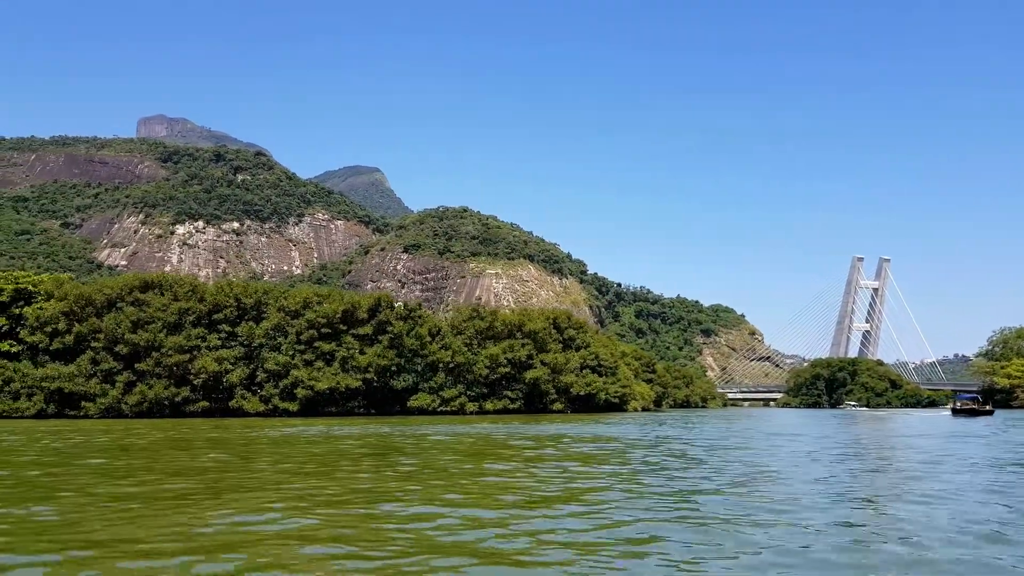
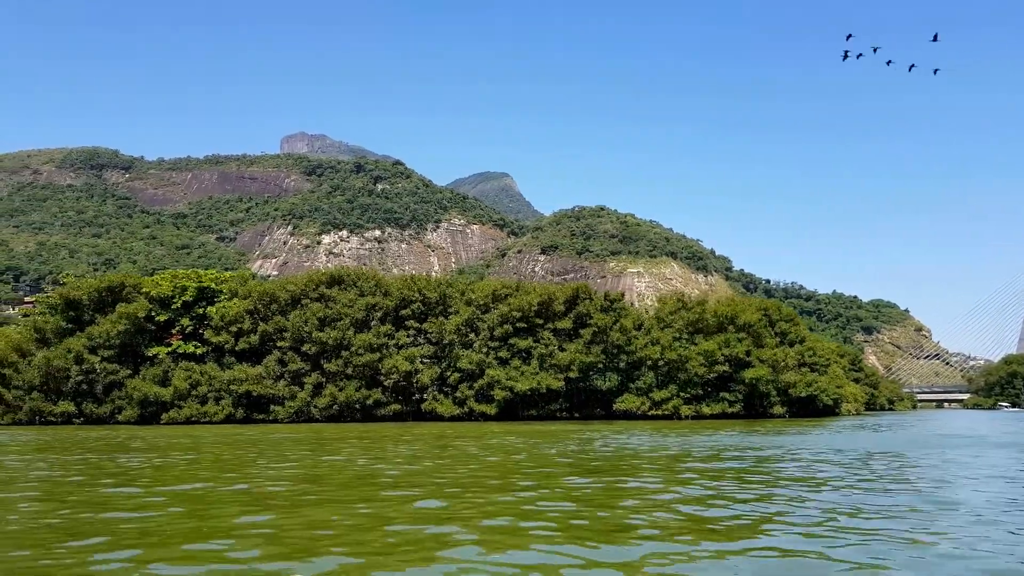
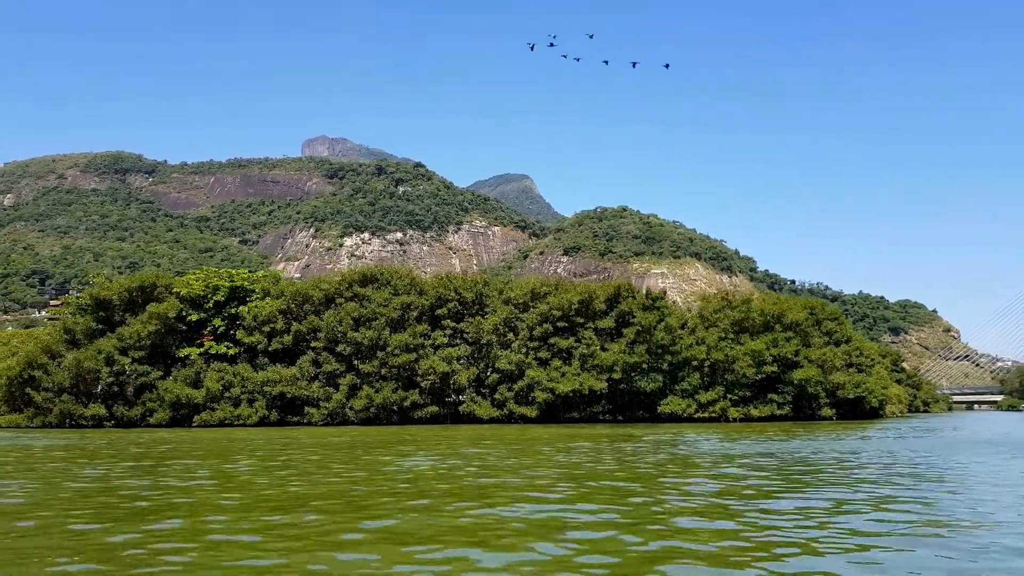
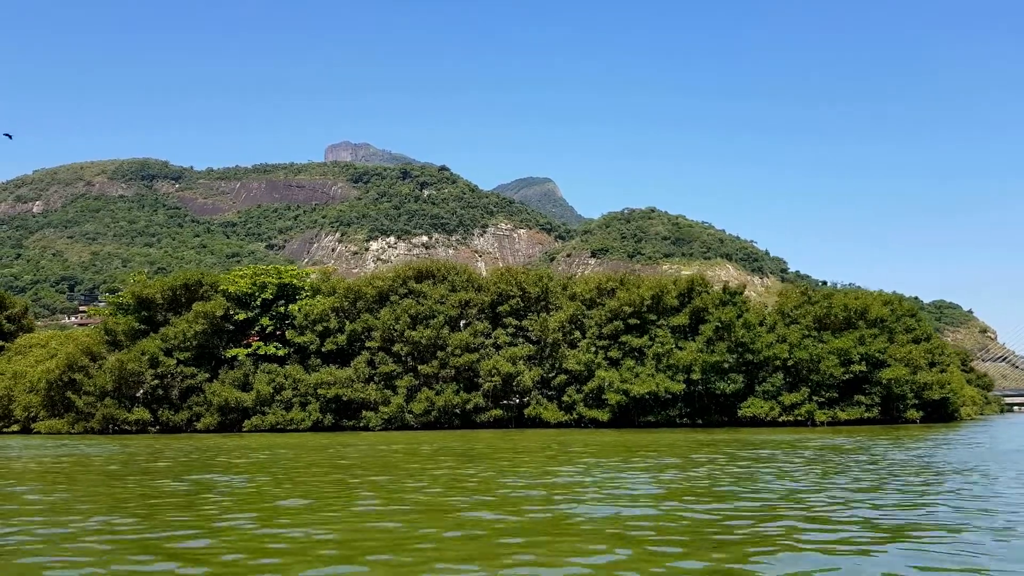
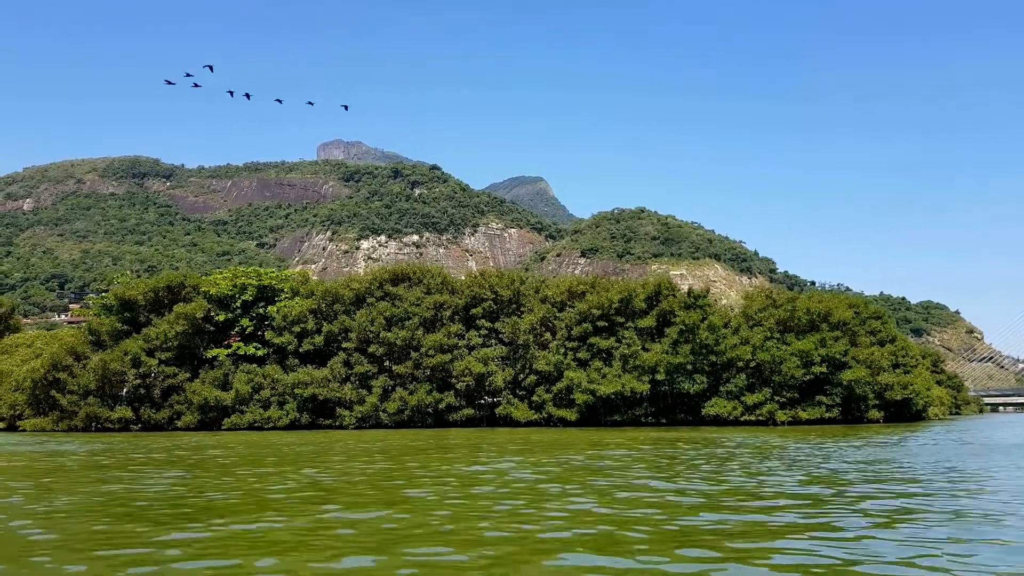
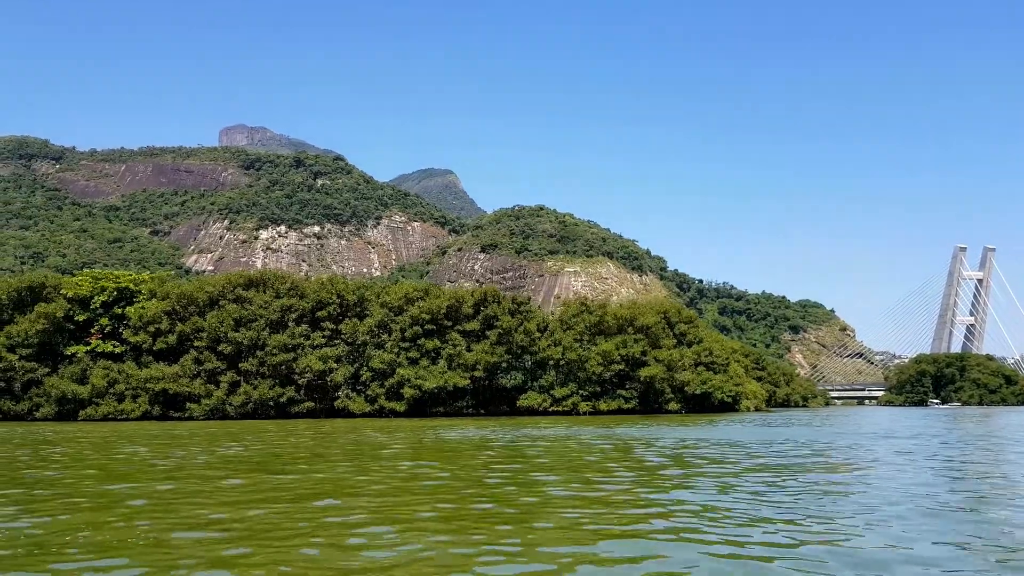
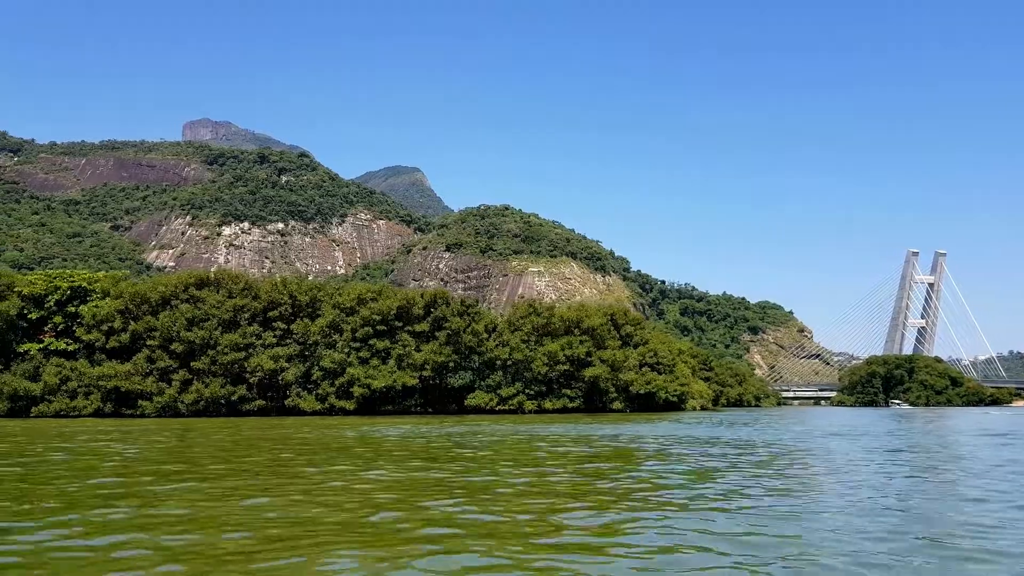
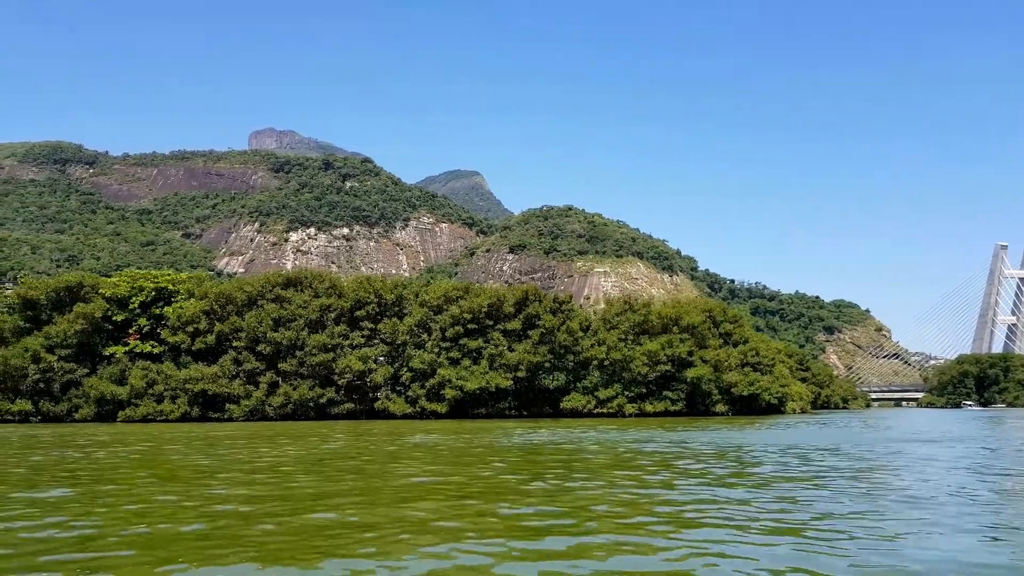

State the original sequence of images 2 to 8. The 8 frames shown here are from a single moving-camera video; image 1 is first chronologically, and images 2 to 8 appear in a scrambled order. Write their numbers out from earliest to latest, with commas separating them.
7, 6, 8, 2, 3, 5, 4
